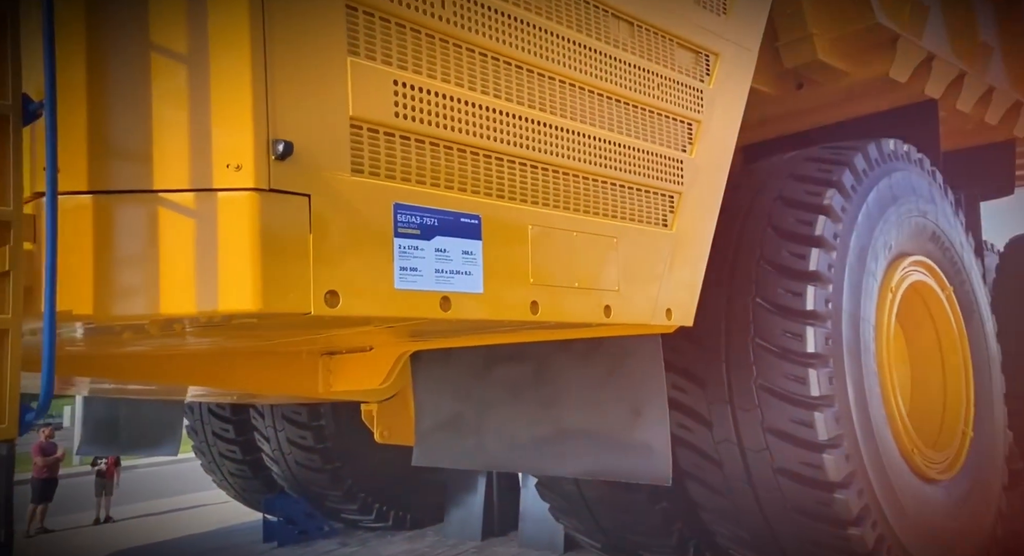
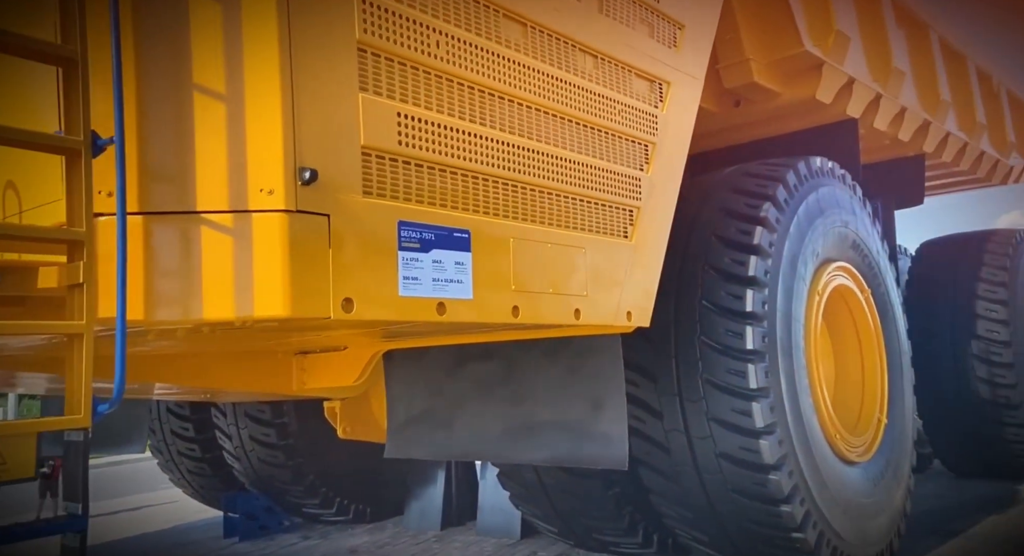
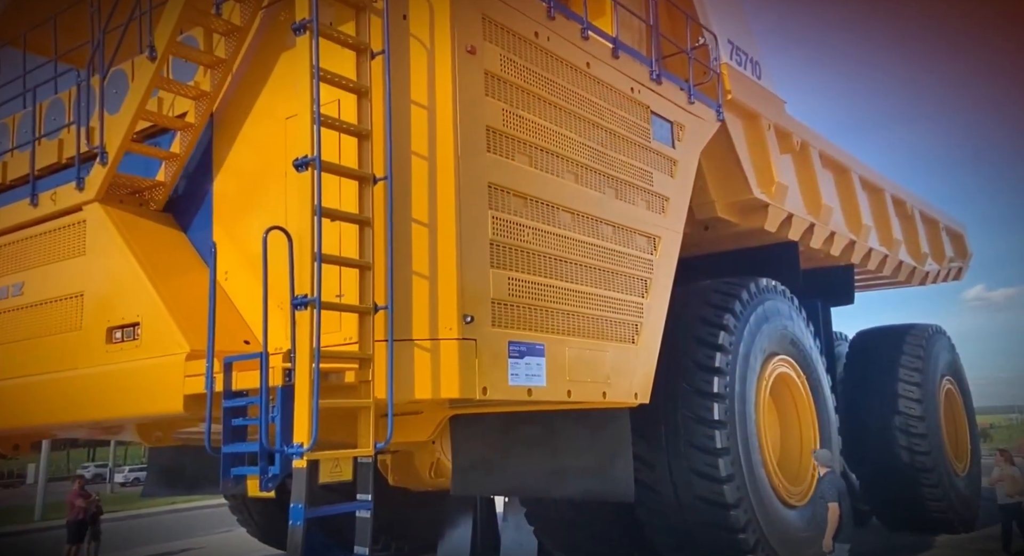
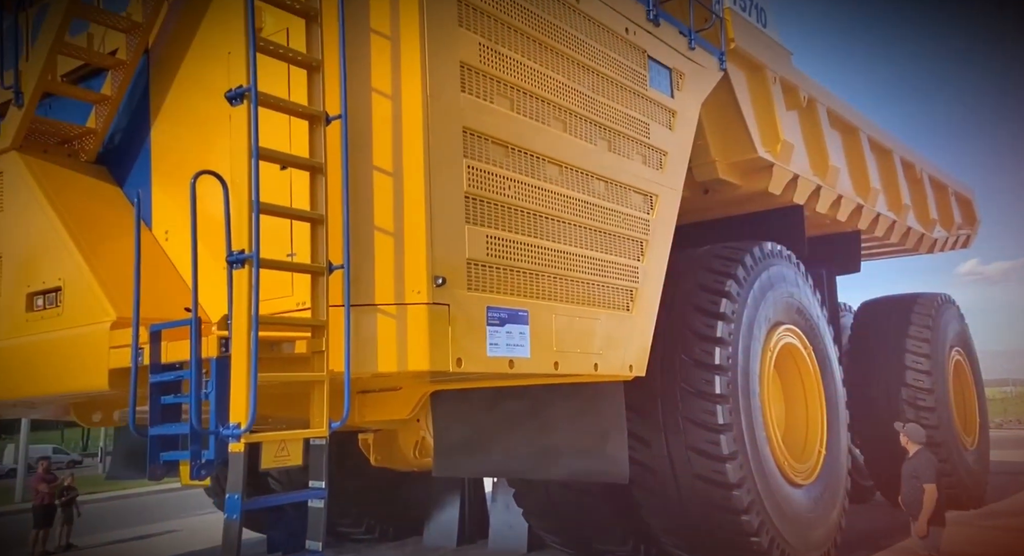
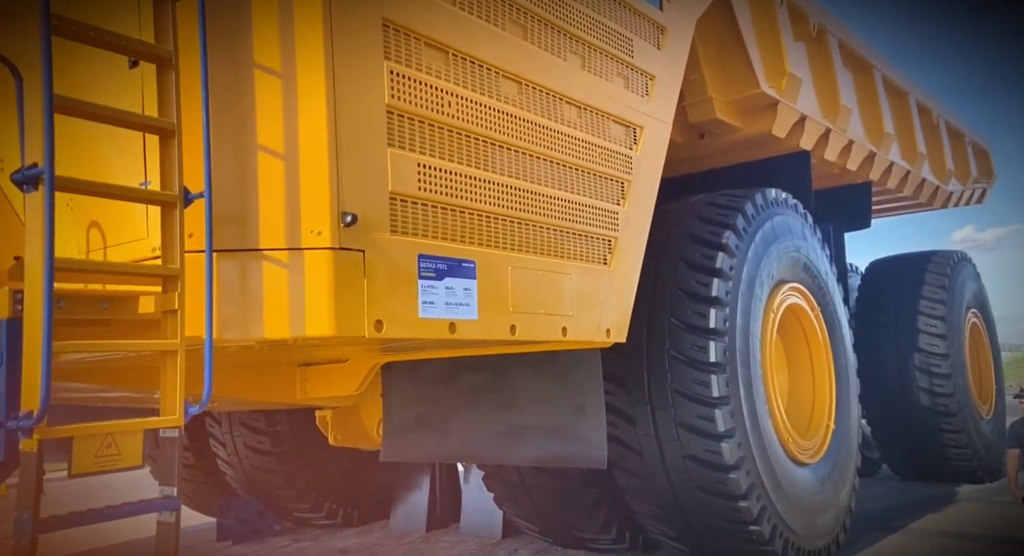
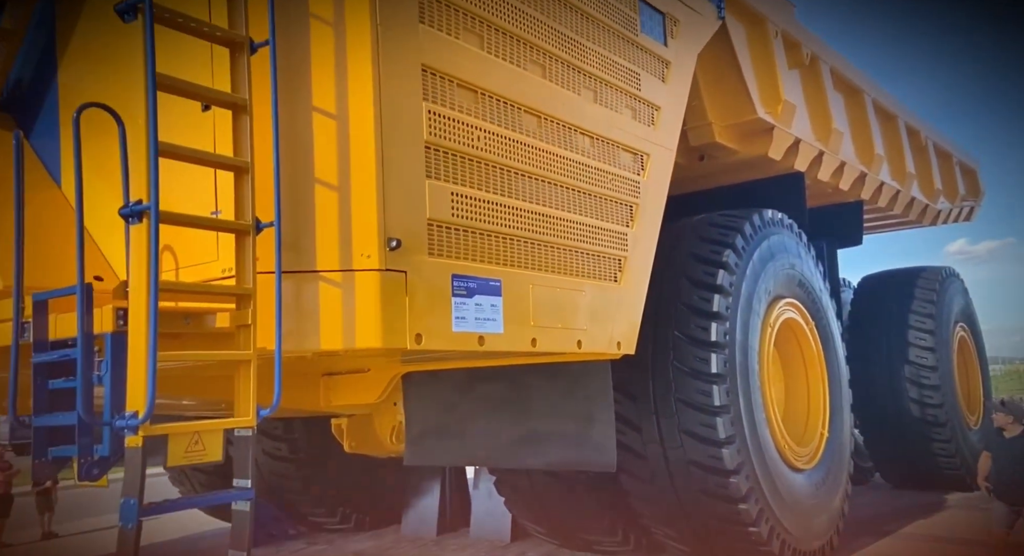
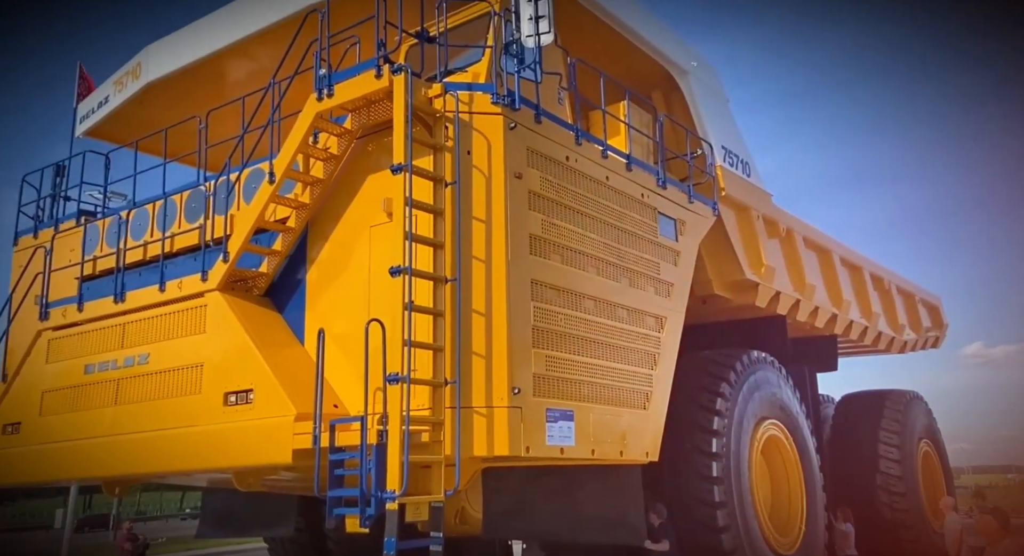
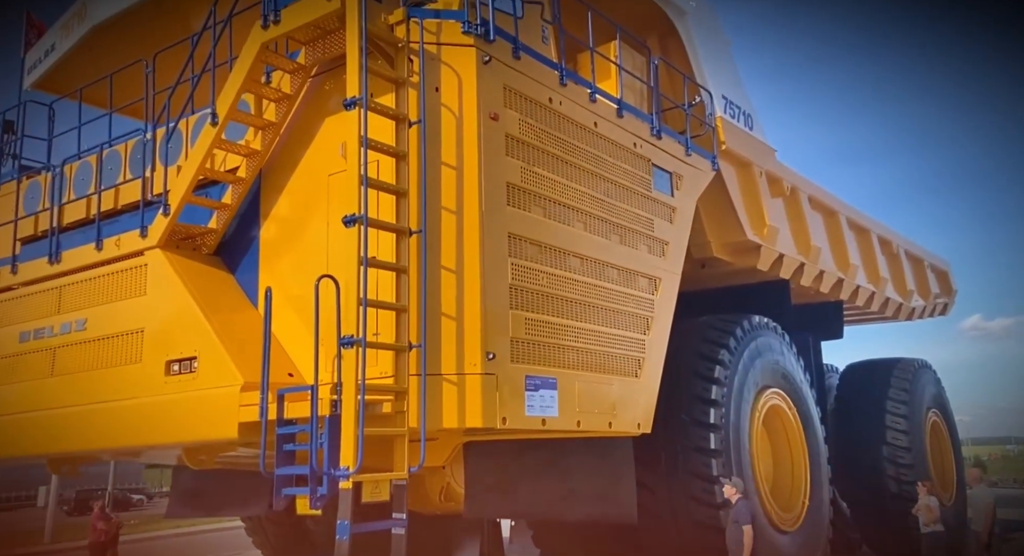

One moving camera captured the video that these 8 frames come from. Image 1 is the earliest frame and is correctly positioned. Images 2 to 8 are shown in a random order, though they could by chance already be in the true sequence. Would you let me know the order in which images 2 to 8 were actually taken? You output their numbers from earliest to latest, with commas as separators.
2, 5, 6, 4, 3, 8, 7
